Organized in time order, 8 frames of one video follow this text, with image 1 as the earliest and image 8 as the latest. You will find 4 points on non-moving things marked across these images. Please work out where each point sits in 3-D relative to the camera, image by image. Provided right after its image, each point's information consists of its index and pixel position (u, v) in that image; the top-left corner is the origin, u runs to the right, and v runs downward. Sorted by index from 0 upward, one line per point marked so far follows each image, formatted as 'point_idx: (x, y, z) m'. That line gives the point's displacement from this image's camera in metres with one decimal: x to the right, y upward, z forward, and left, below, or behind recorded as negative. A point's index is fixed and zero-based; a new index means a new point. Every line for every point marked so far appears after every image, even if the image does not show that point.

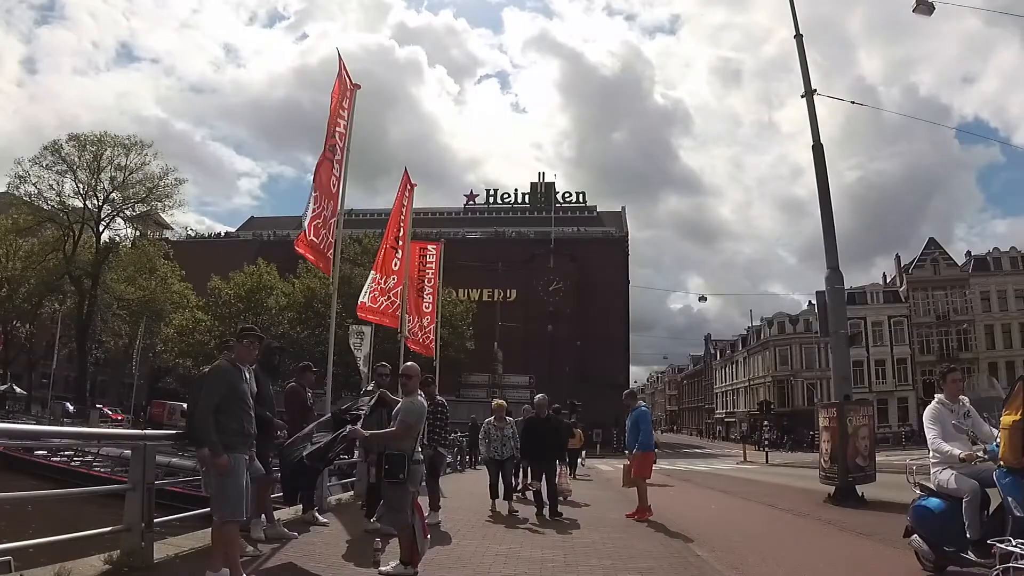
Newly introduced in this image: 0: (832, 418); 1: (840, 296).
0: (+5.3, -2.2, +11.6) m
1: (+5.8, -0.1, +12.3) m
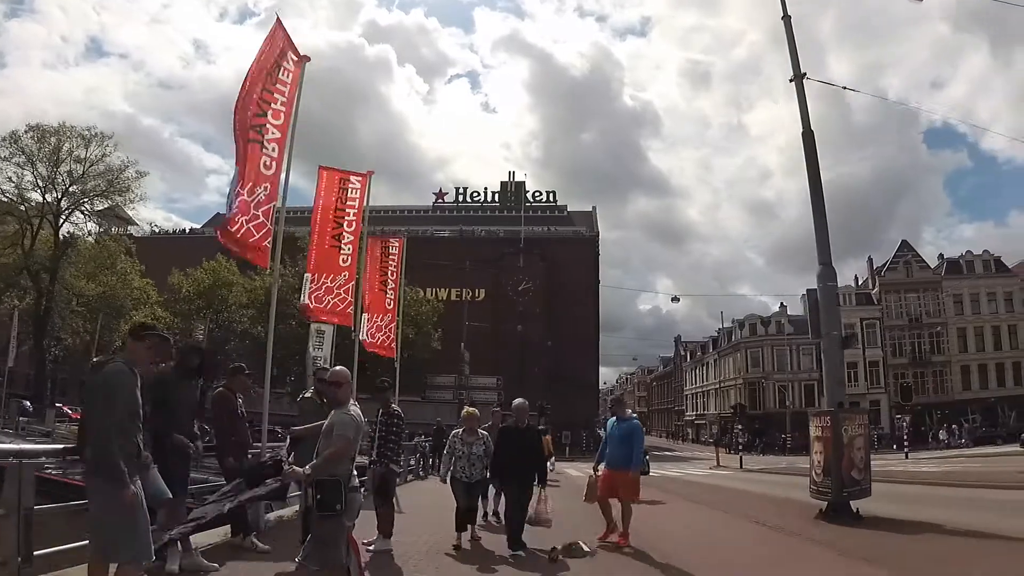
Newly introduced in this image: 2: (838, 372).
0: (+4.8, -2.1, +10.6) m
1: (+5.2, -0.1, +11.3) m
2: (+5.1, -1.3, +10.9) m
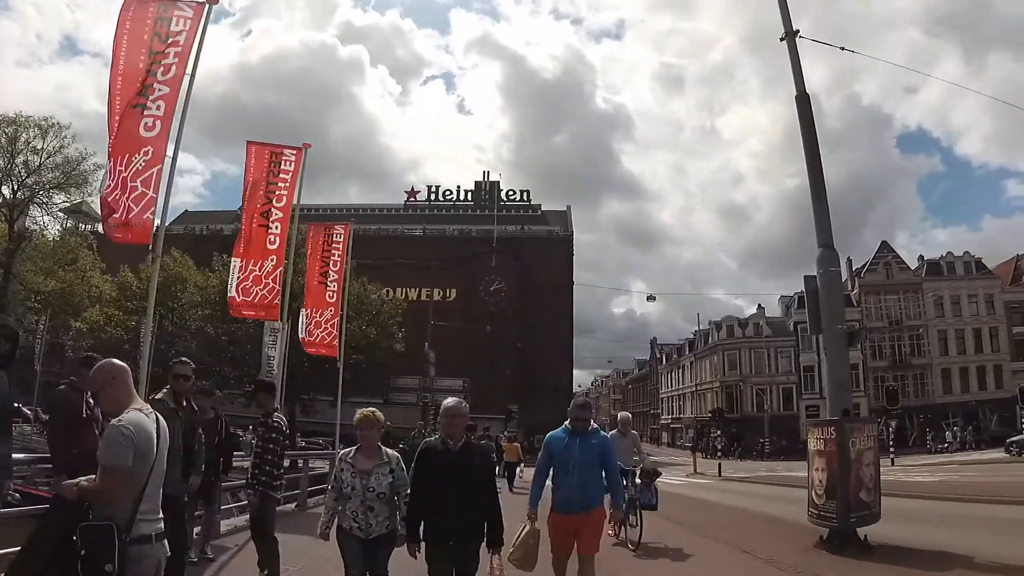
0: (+4.1, -2.0, +8.9) m
1: (+4.5, +0.1, +9.7) m
2: (+4.4, -1.1, +9.2) m
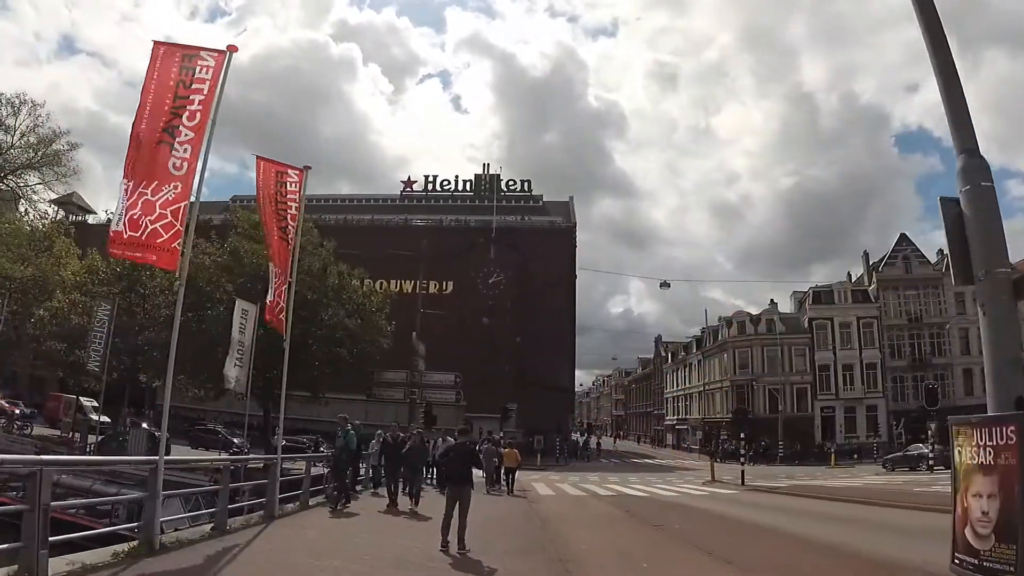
0: (+4.1, -1.3, +5.8) m
1: (+4.5, +0.7, +6.5) m
2: (+4.4, -0.5, +6.1) m
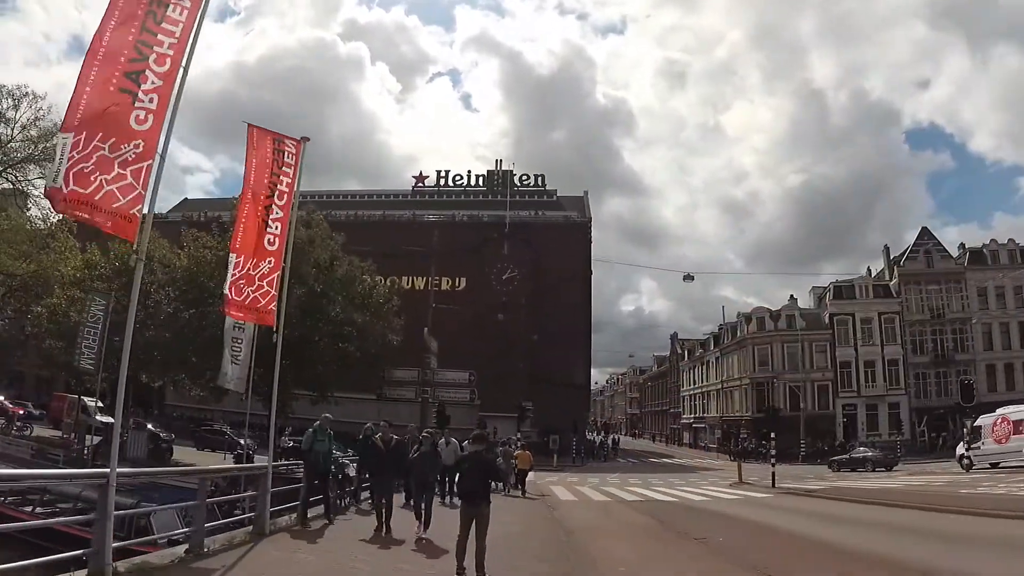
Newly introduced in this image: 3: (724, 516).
0: (+4.4, -1.1, +4.5) m
1: (+4.8, +0.9, +5.2) m
2: (+4.7, -0.3, +4.8) m
3: (+5.0, -5.3, +16.5) m
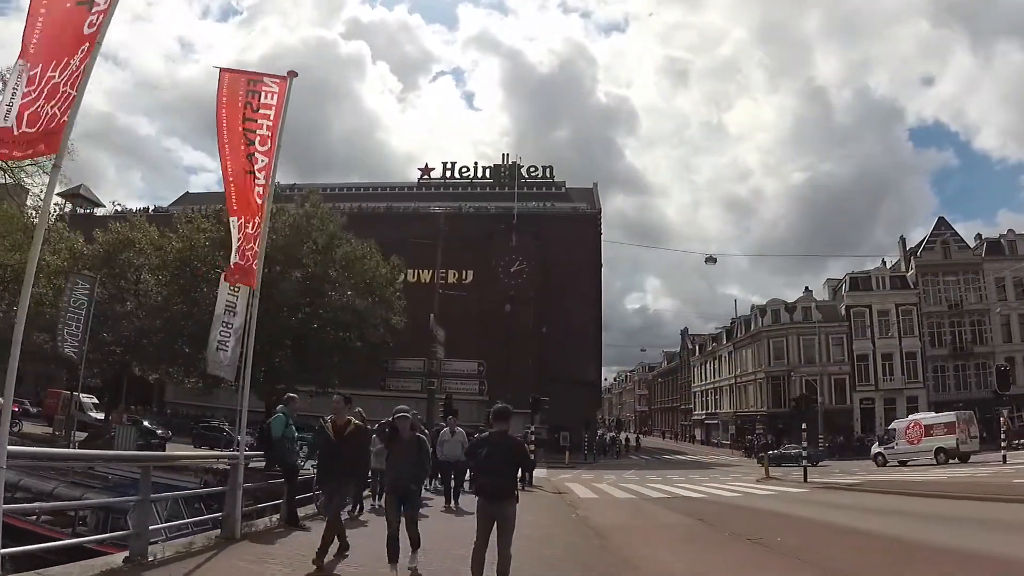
0: (+4.7, -0.6, +3.0) m
1: (+5.1, +1.4, +3.7) m
2: (+5.0, +0.2, +3.3) m
3: (+5.4, -4.8, +15.0) m
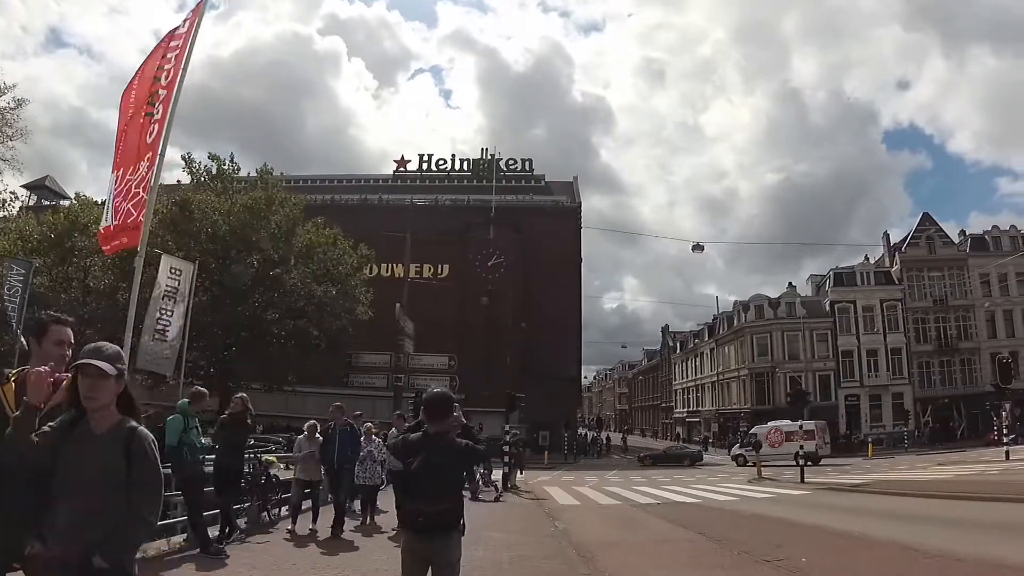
0: (+4.5, -0.3, +1.3) m
1: (+4.9, +1.8, +2.1) m
2: (+4.8, +0.6, +1.7) m
3: (+4.9, -4.4, +13.4) m
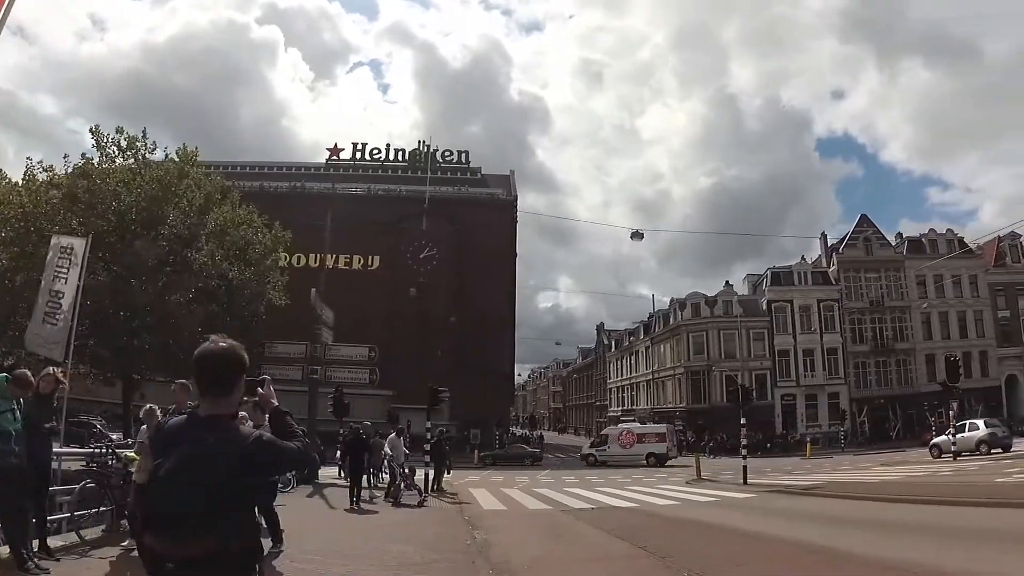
0: (+4.2, 0.0, +0.1) m
1: (+4.6, +2.1, +0.9) m
2: (+4.5, +0.9, +0.5) m
3: (+3.4, -4.1, +12.1) m
